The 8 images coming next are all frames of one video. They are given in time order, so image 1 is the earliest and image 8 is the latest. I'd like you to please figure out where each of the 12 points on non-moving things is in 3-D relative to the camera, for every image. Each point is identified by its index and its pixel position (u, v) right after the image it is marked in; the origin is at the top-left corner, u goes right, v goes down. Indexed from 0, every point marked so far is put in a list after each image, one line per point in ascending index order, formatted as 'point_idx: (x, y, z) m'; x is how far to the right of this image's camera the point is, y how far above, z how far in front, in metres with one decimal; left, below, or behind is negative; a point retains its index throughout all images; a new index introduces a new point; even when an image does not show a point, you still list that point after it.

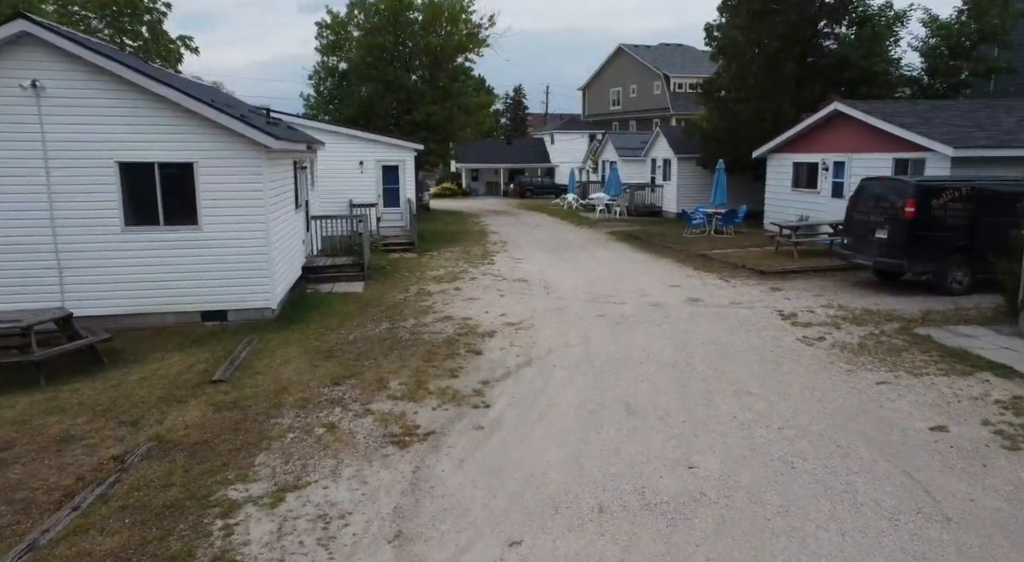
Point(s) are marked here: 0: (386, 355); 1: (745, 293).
0: (-1.6, -0.9, +8.8) m
1: (+4.0, -0.2, +12.0) m
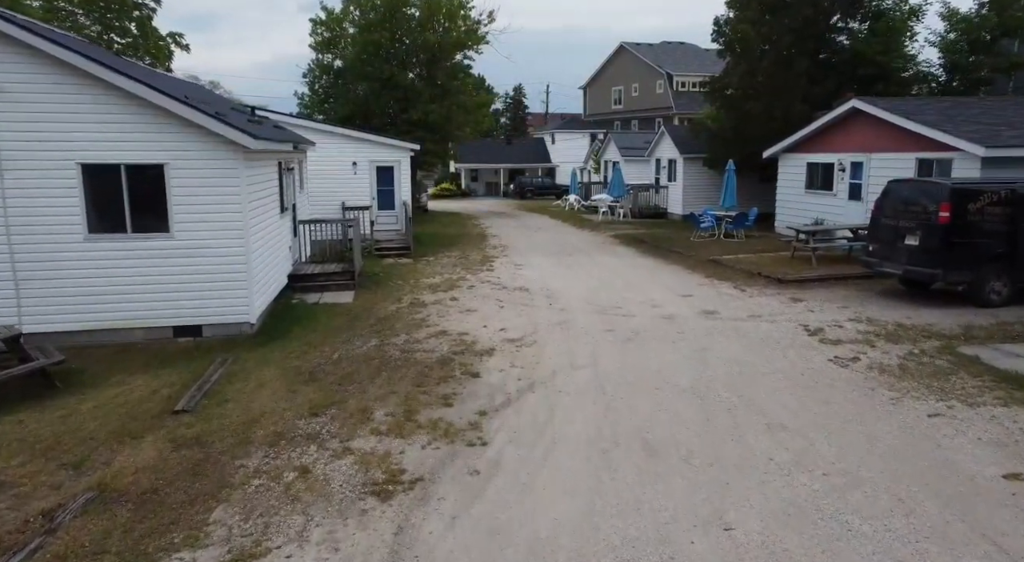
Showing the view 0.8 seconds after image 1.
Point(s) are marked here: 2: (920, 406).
0: (-1.6, -1.1, +7.9) m
1: (+4.0, -0.4, +11.1) m
2: (+3.8, -1.2, +6.5) m
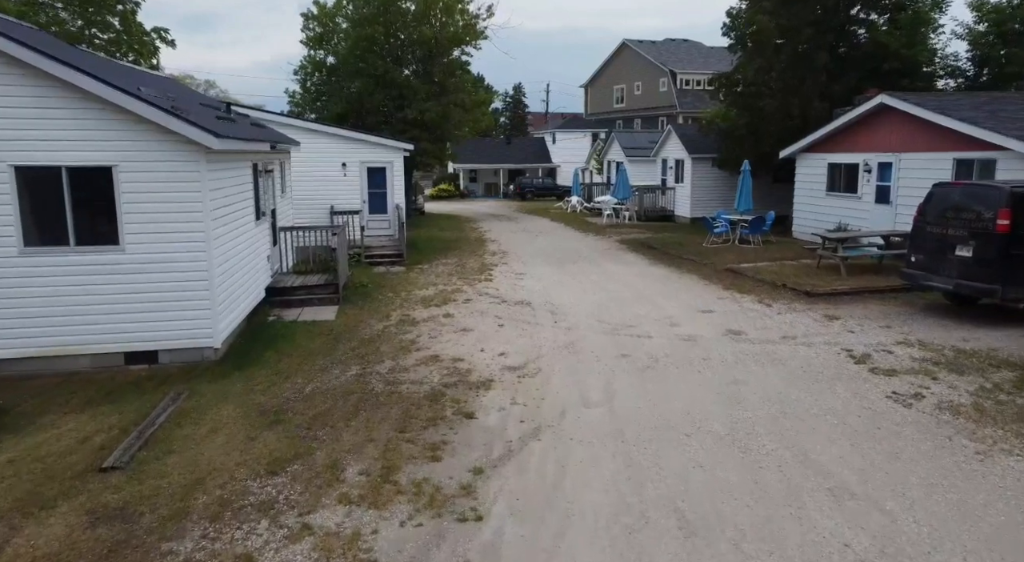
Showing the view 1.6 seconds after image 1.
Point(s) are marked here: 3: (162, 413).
0: (-1.6, -1.3, +6.7) m
1: (+4.0, -0.6, +9.9) m
2: (+3.9, -1.4, +5.3) m
3: (-3.5, -1.3, +6.9) m
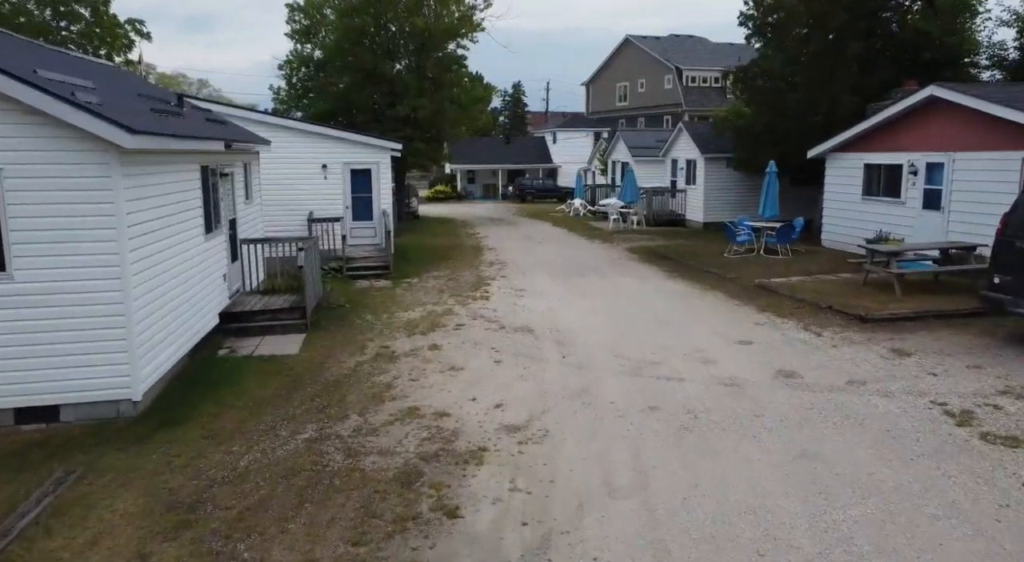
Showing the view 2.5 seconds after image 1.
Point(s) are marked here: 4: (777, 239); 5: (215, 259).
0: (-1.6, -1.7, +4.9) m
1: (+4.0, -0.9, +8.1) m
2: (+3.8, -1.7, +3.5) m
3: (-3.5, -1.7, +5.1) m
4: (+6.0, +1.0, +15.6) m
5: (-4.3, +0.3, +10.1) m
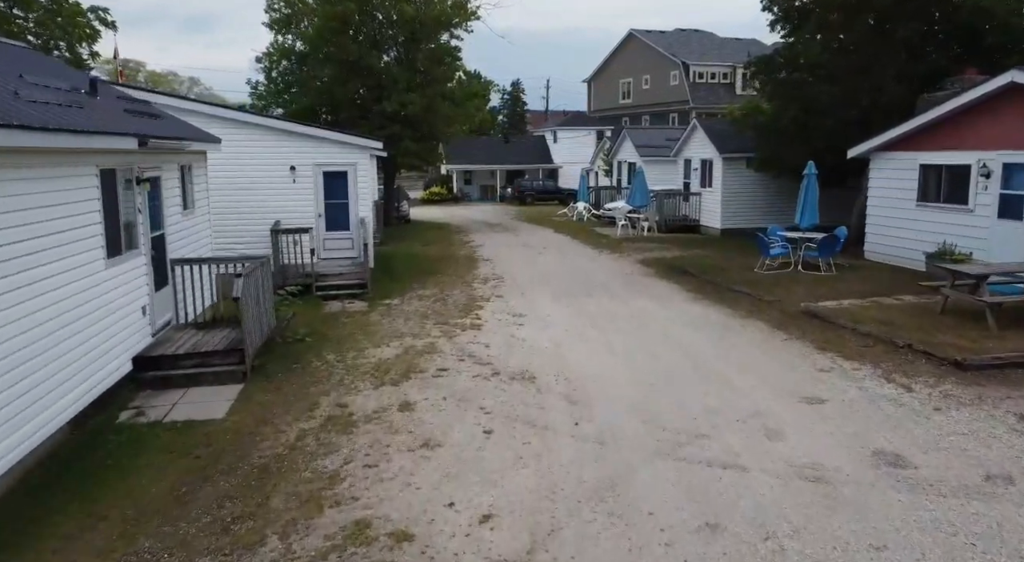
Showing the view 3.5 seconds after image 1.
0: (-1.6, -2.1, +2.6) m
1: (+4.0, -1.3, +5.9) m
2: (+3.8, -2.1, +1.2) m
3: (-3.5, -2.1, +2.8) m
4: (+5.9, +0.6, +13.3) m
5: (-4.4, -0.1, +7.9) m
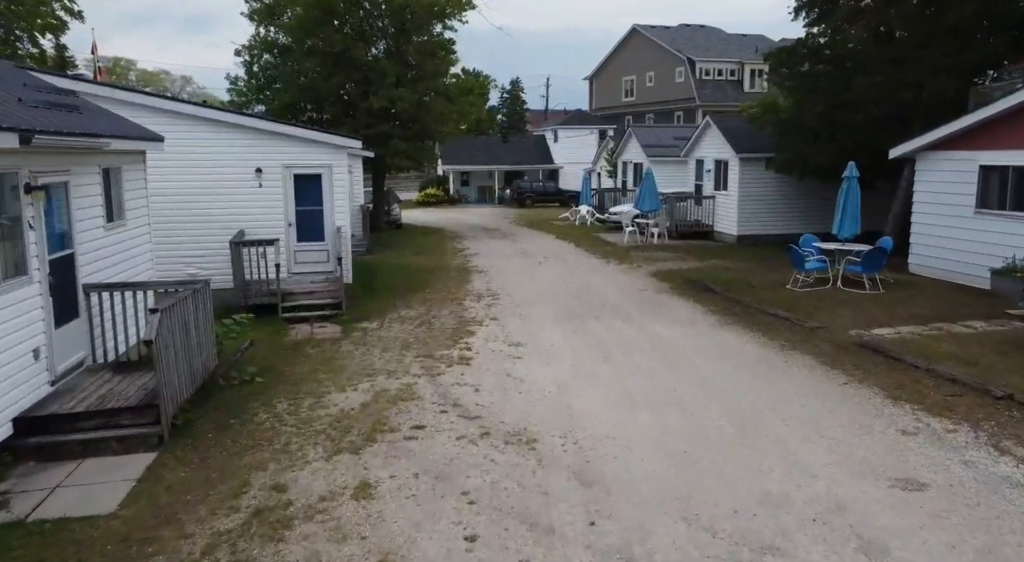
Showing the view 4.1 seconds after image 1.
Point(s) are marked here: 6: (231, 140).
0: (-1.7, -2.4, +0.8) m
1: (+3.9, -1.6, +4.1) m
2: (+3.8, -2.4, -0.6) m
3: (-3.6, -2.4, +1.0) m
4: (+5.8, +0.2, +11.5) m
5: (-4.4, -0.4, +6.1) m
6: (-5.0, +2.6, +12.5) m
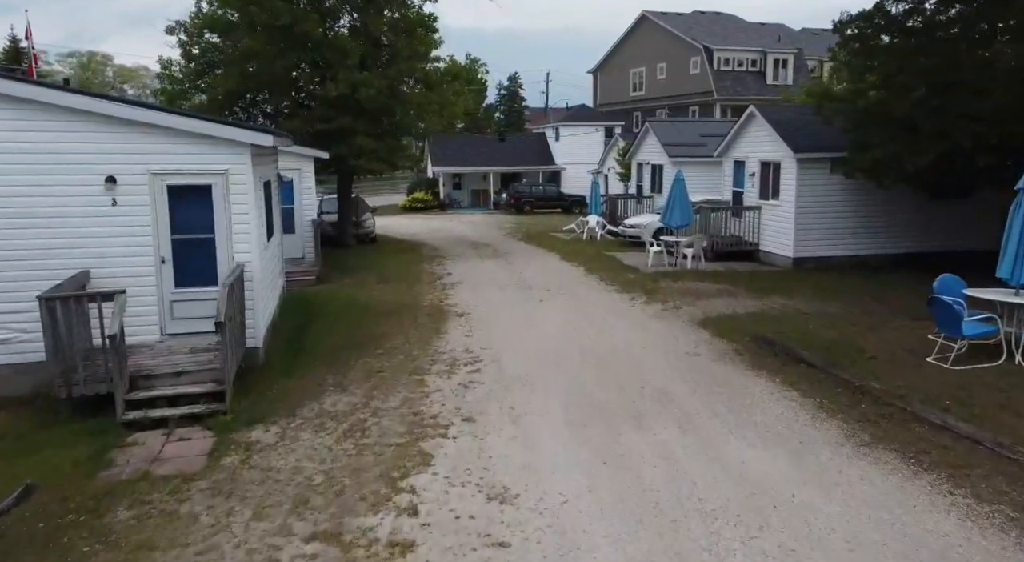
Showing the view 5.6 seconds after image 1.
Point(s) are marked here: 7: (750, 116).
0: (-1.8, -3.2, -3.7) m
1: (+3.8, -2.5, -0.5) m
2: (+3.6, -3.3, -5.1) m
3: (-3.7, -3.2, -3.5) m
4: (+5.7, -0.6, +7.0) m
5: (-4.6, -1.2, +1.6) m
6: (-5.2, +1.8, +8.0) m
7: (+6.0, +4.1, +17.3) m
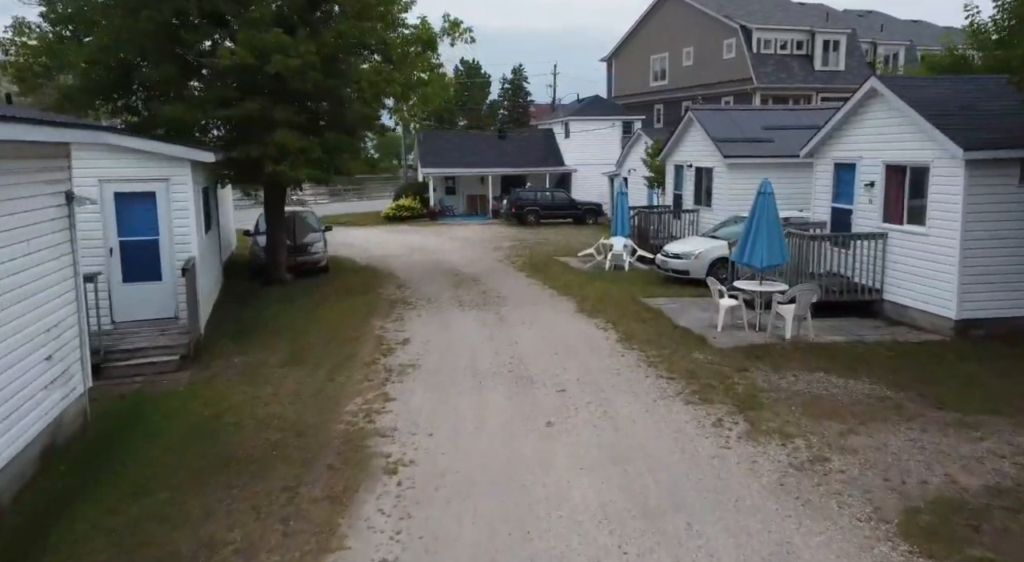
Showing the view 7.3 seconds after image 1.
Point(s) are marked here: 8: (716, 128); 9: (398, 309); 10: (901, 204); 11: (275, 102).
0: (-2.2, -4.4, -9.9) m
1: (+3.5, -3.6, -6.7) m
2: (+3.3, -4.4, -11.3) m
3: (-4.1, -4.4, -9.7) m
4: (+5.5, -1.7, +0.8) m
5: (-4.8, -2.4, -4.6) m
6: (-5.4, +0.6, +1.9) m
7: (+5.8, +3.0, +11.0) m
8: (+5.1, +3.8, +17.0) m
9: (-2.3, -0.5, +13.3) m
10: (+6.1, +1.2, +10.8) m
11: (-4.4, +3.3, +12.8) m
